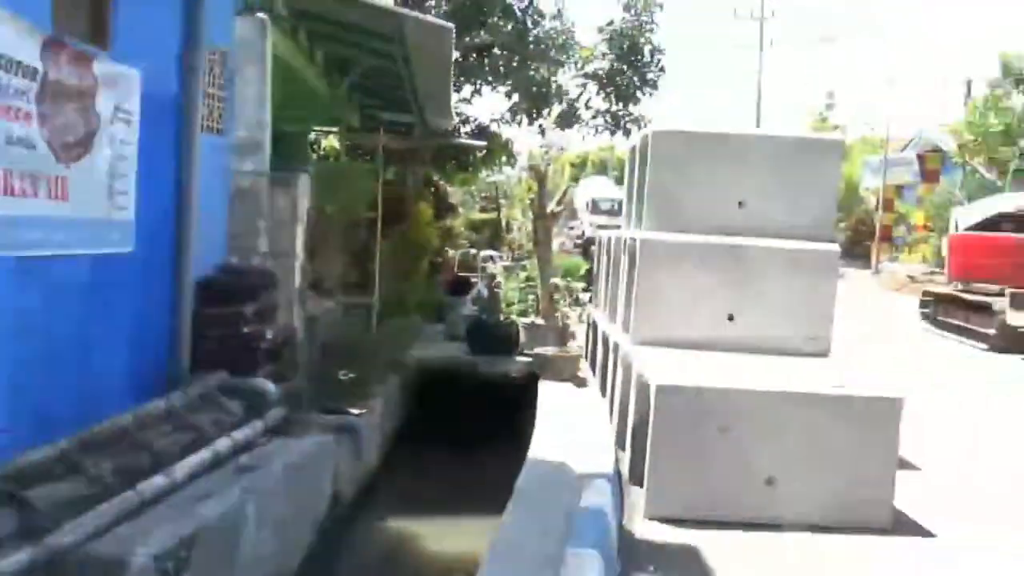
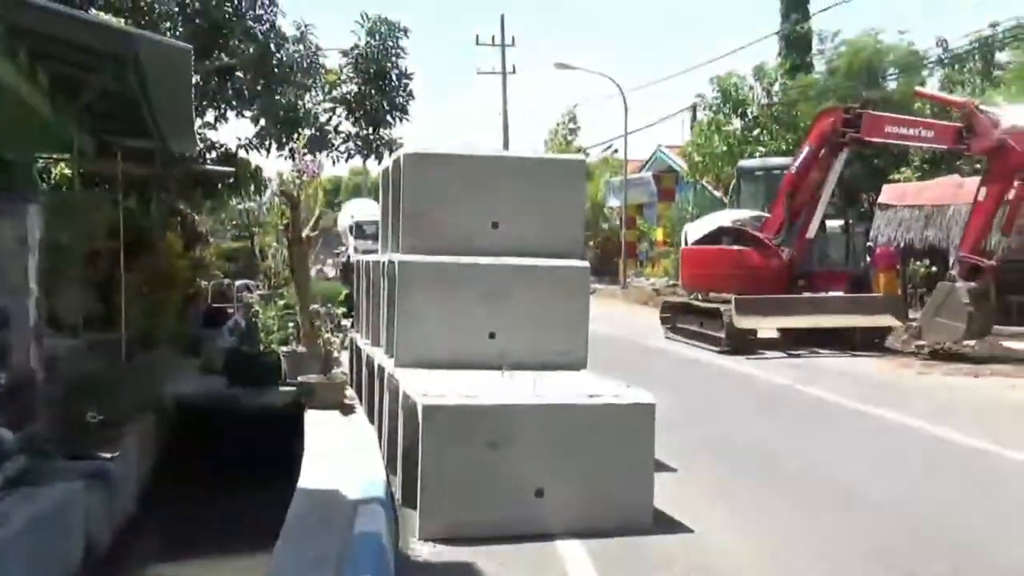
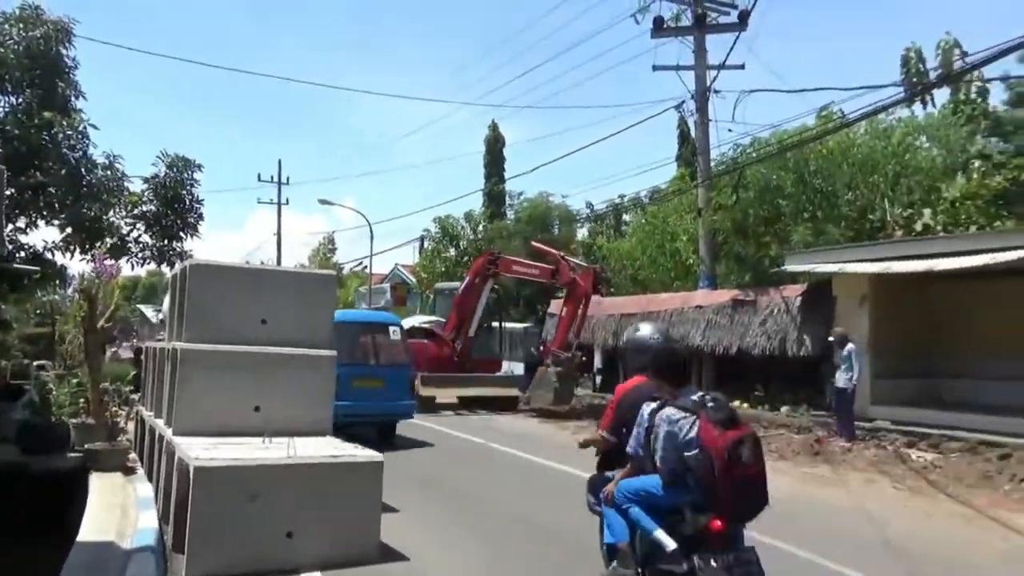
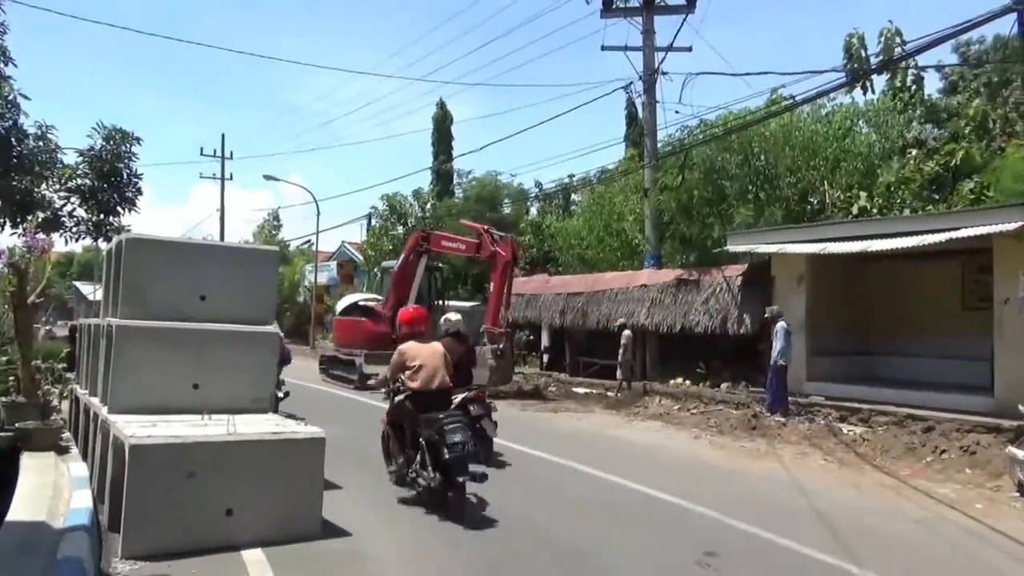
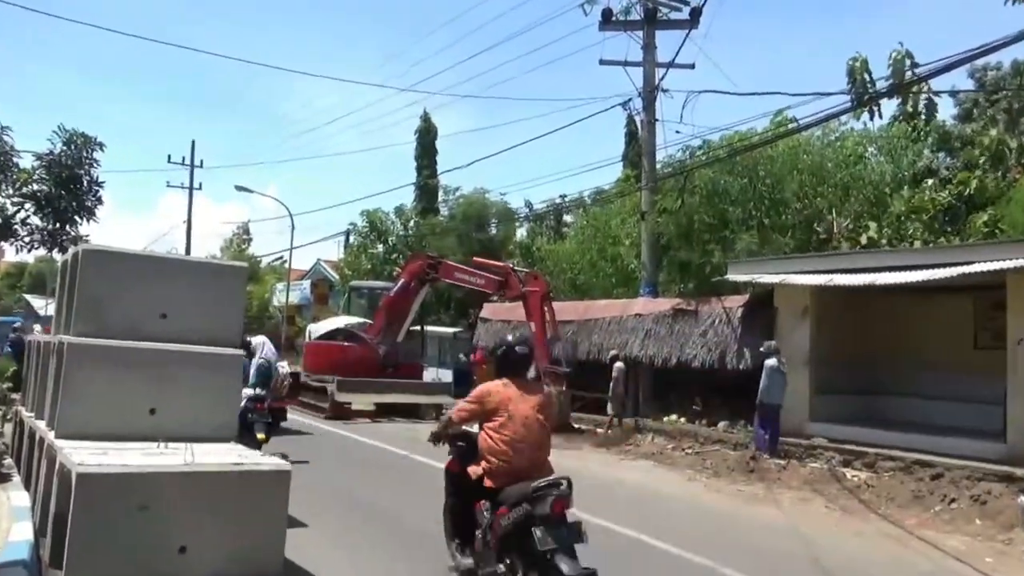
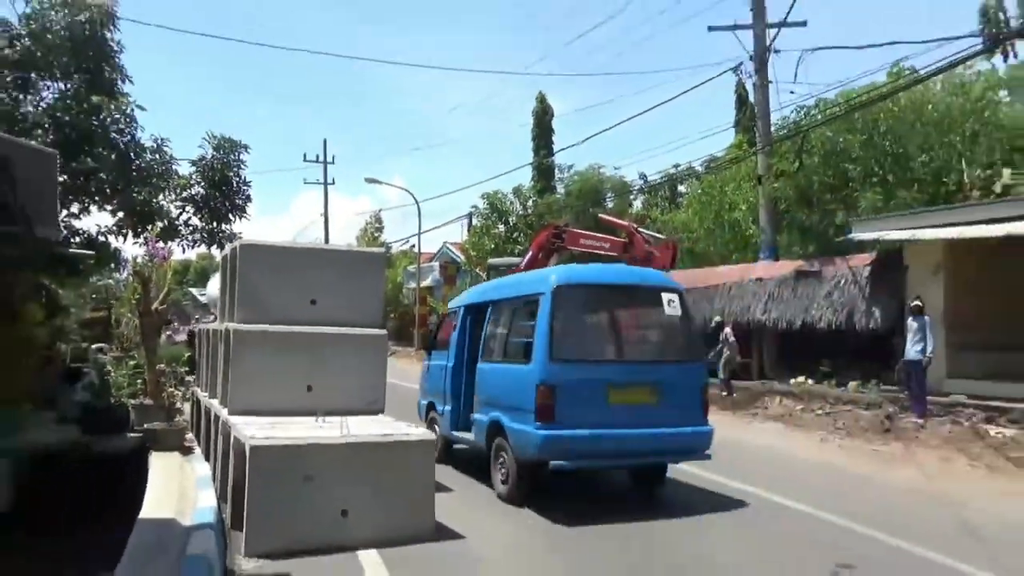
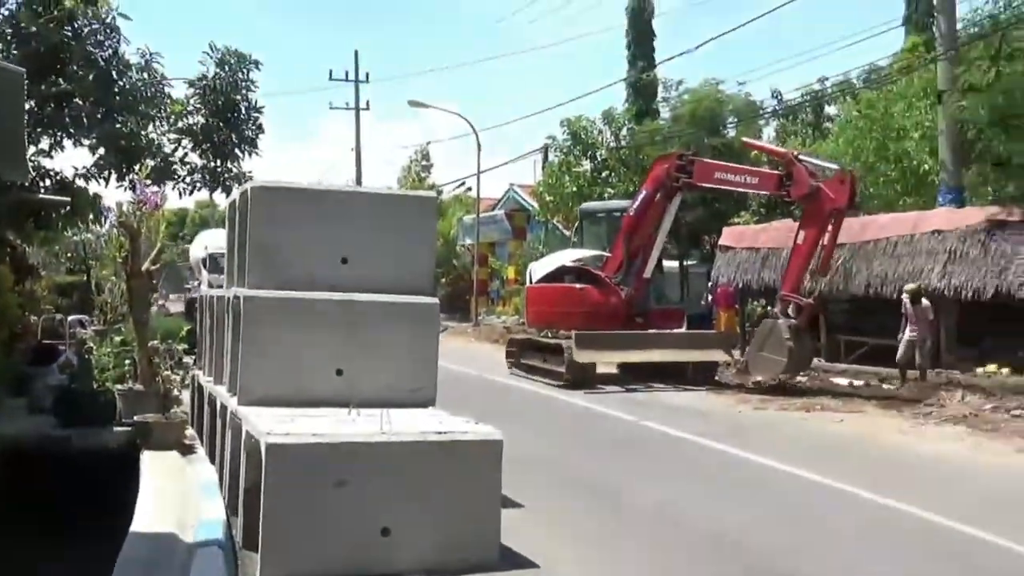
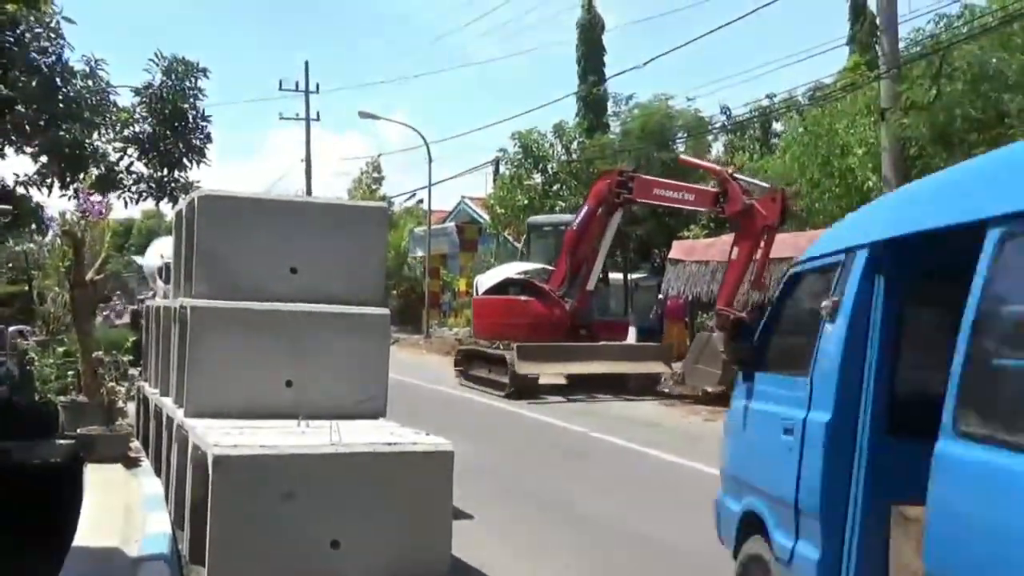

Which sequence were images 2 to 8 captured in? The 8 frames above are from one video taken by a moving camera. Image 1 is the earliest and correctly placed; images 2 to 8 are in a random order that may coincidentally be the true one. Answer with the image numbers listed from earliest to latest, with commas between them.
2, 7, 8, 6, 3, 4, 5
